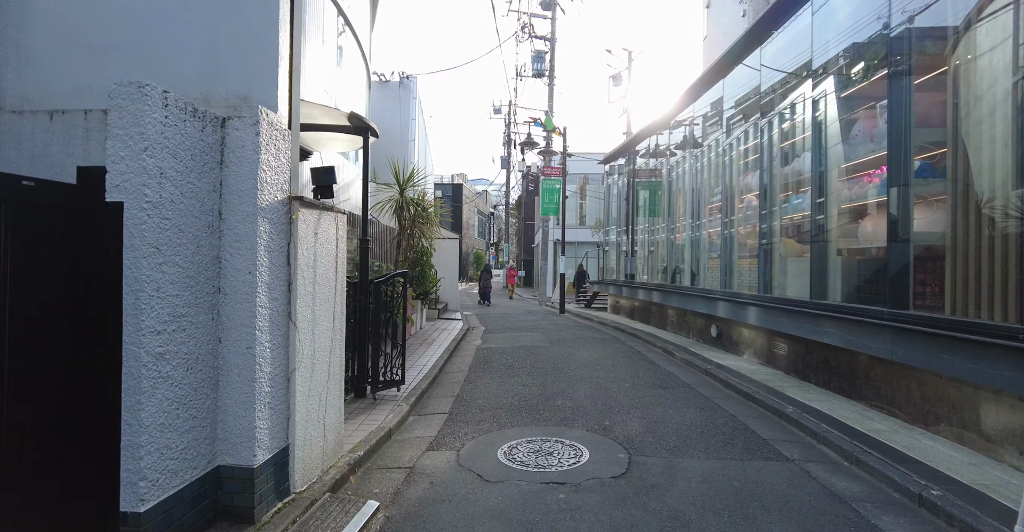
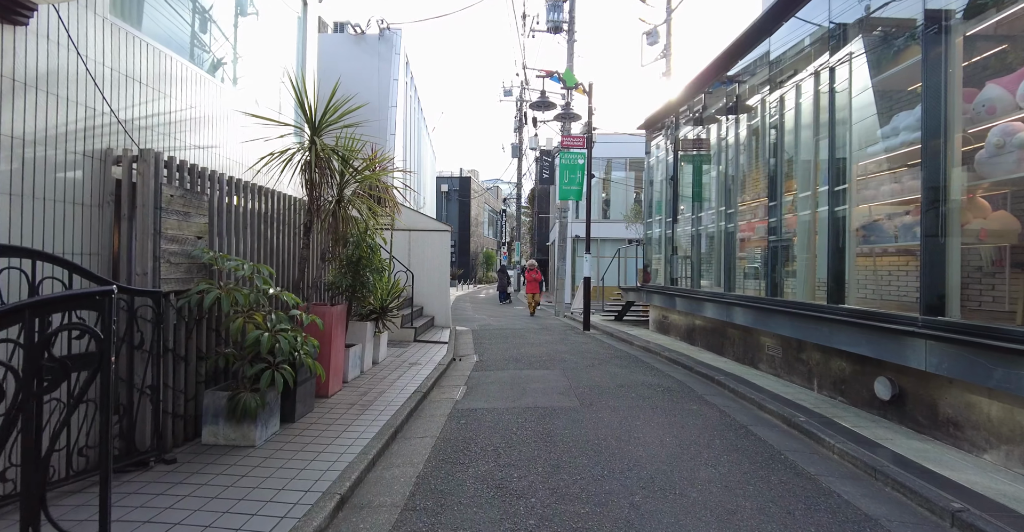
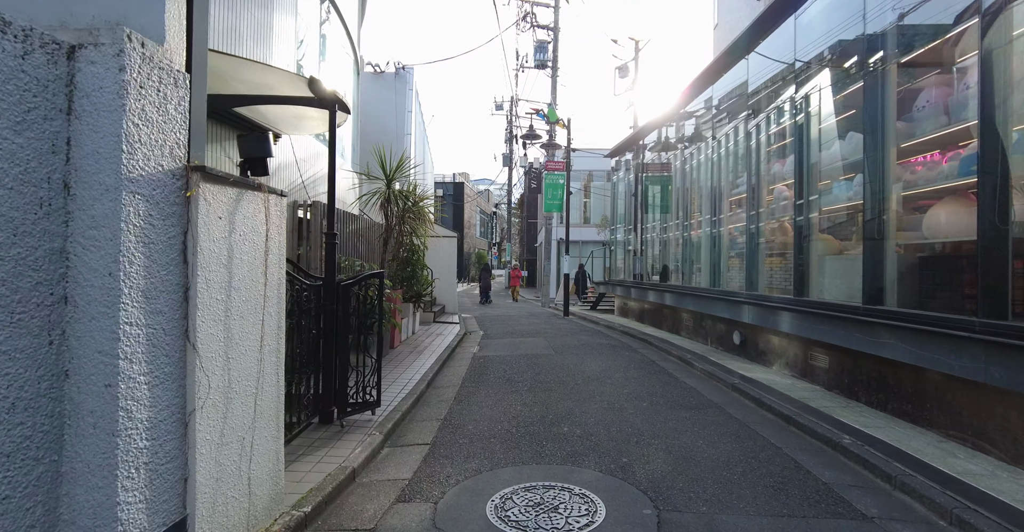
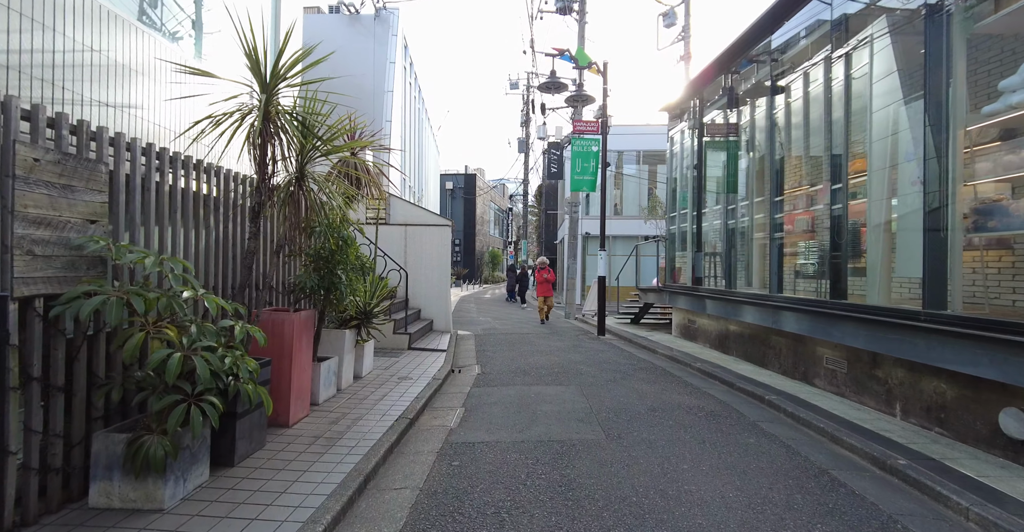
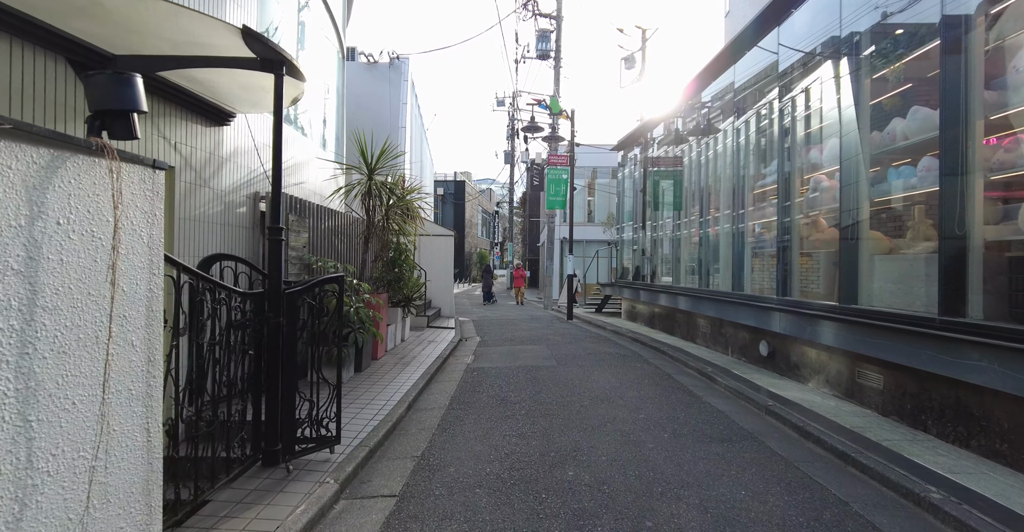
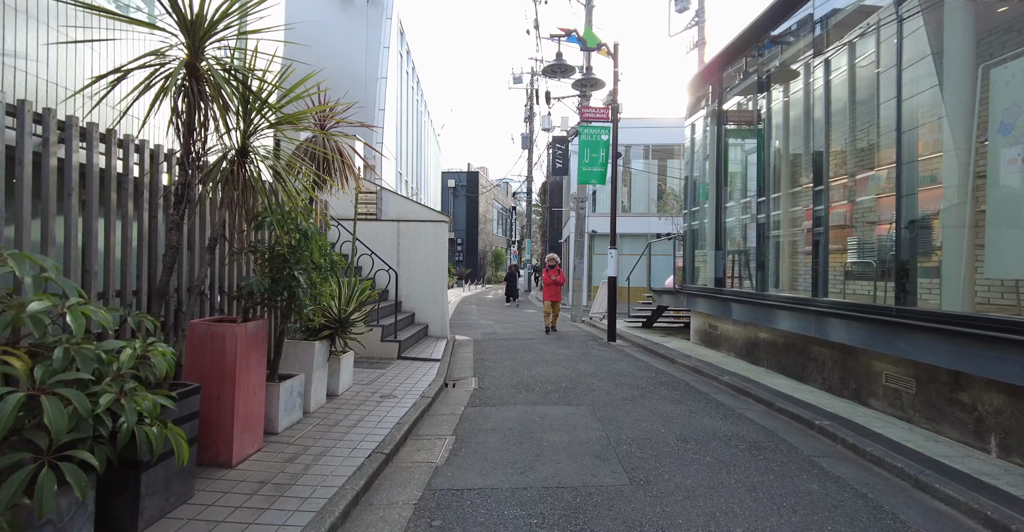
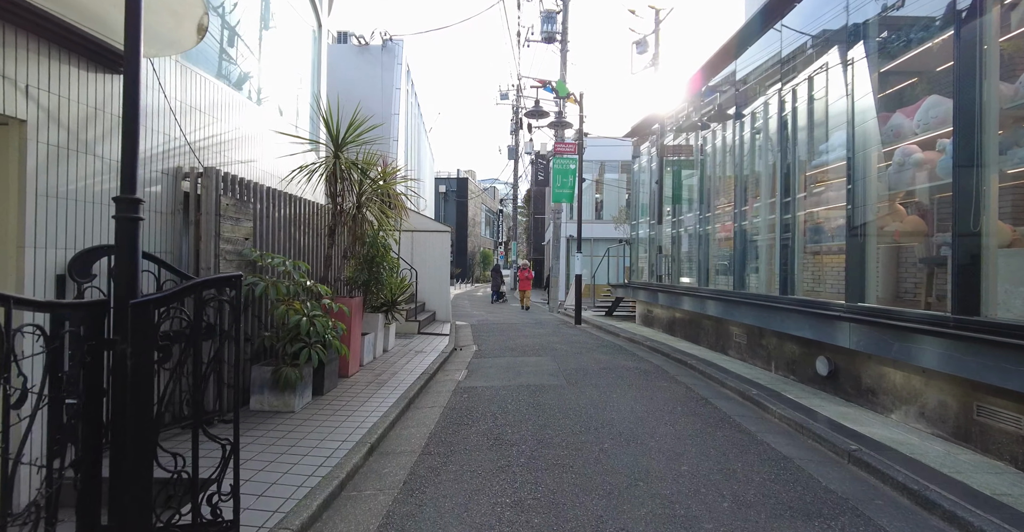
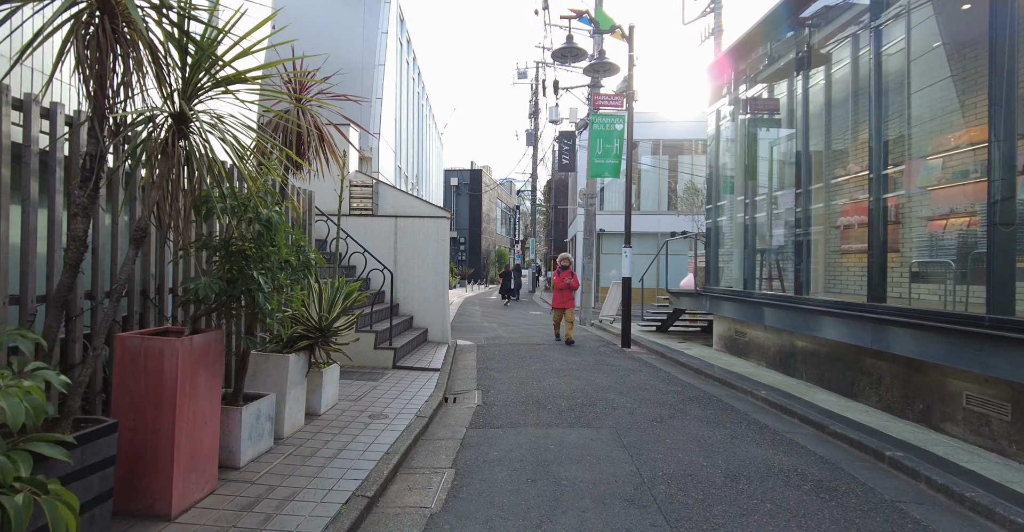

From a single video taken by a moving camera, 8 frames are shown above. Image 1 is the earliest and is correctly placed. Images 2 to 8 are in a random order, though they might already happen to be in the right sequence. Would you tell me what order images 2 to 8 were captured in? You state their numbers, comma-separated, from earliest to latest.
3, 5, 7, 2, 4, 6, 8
